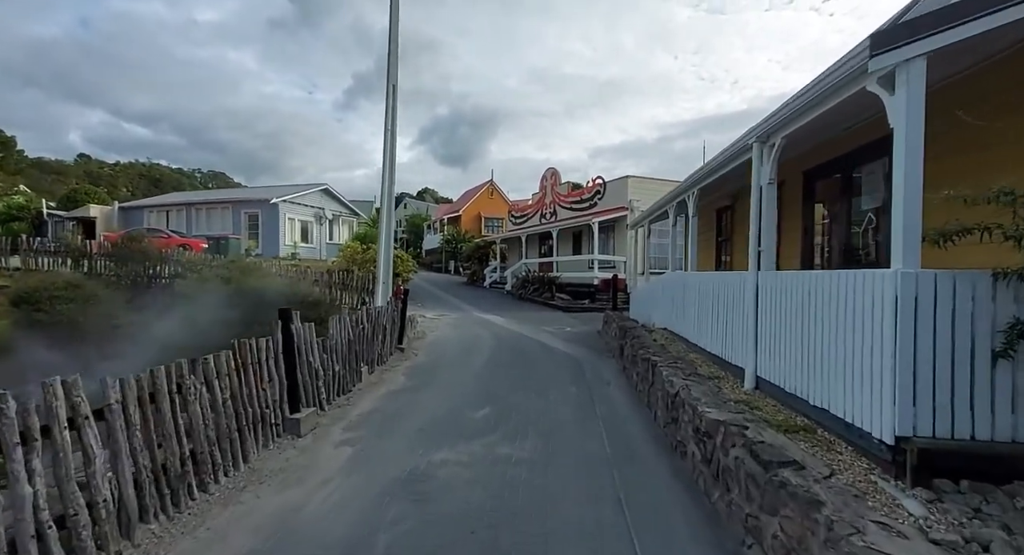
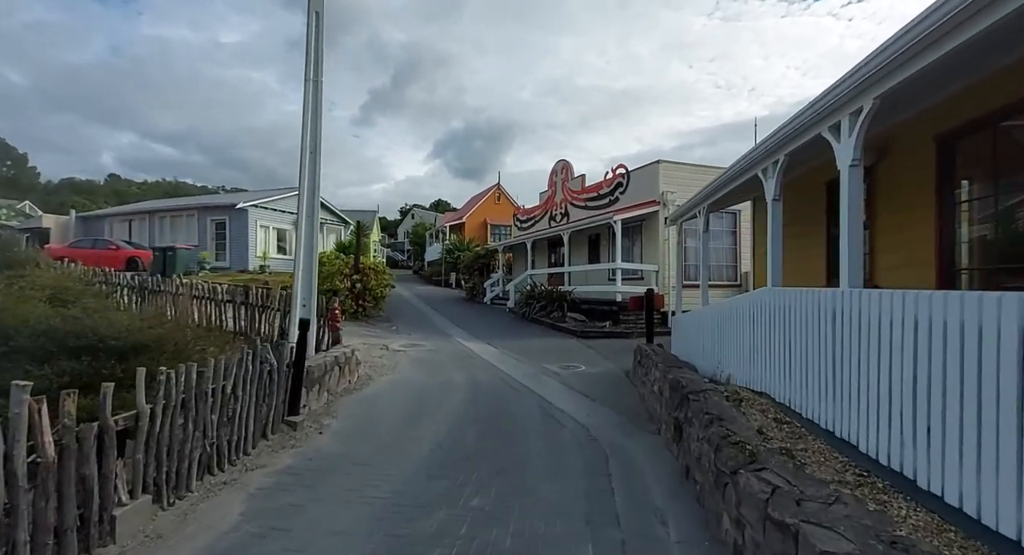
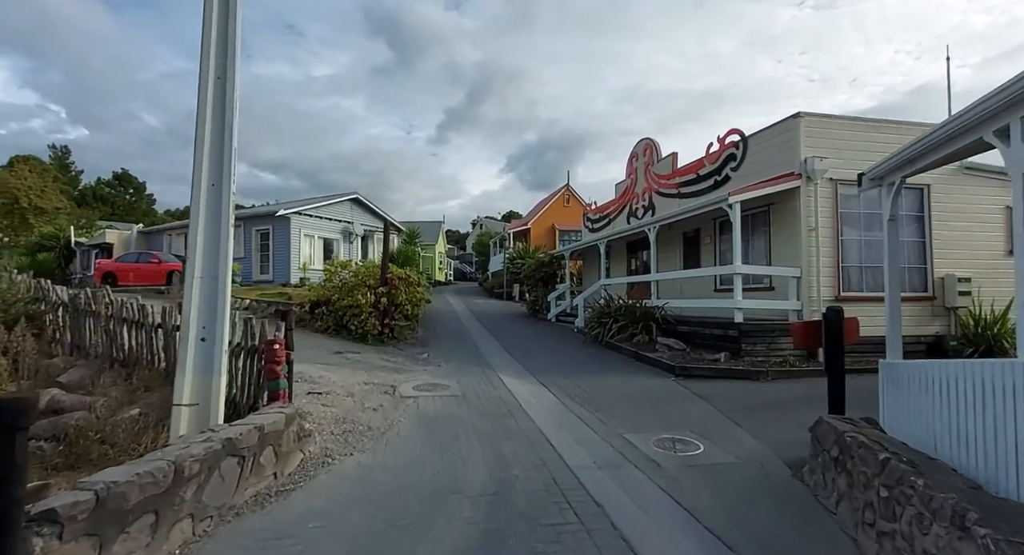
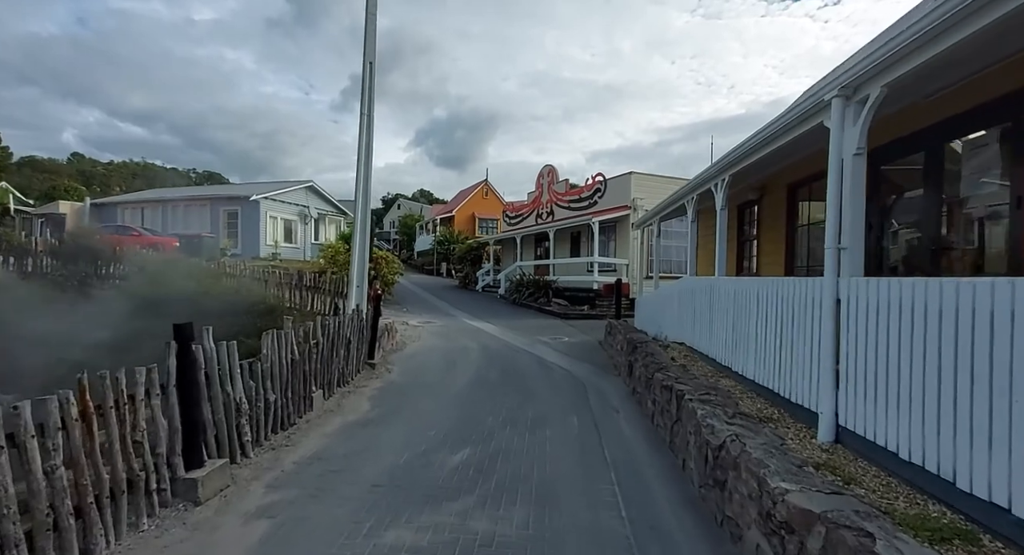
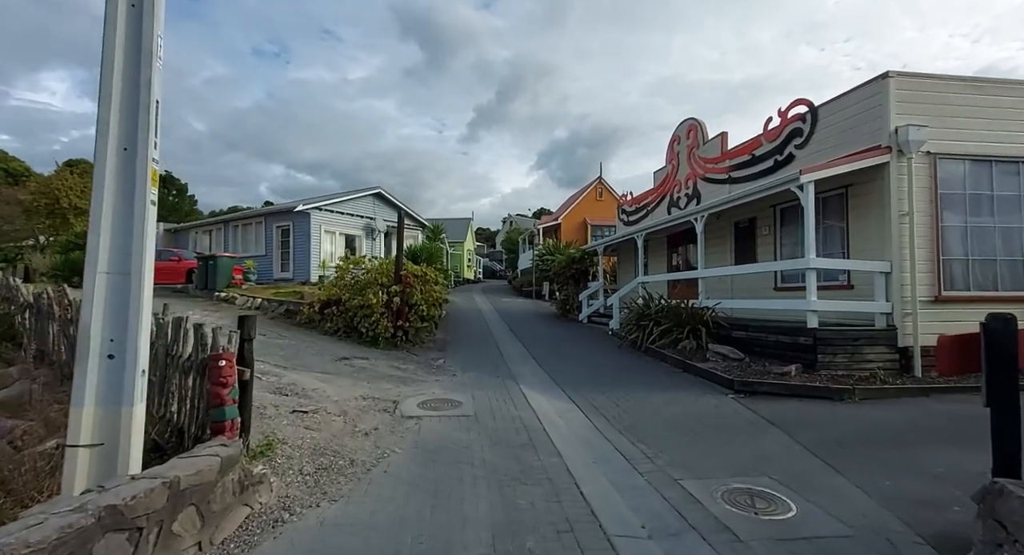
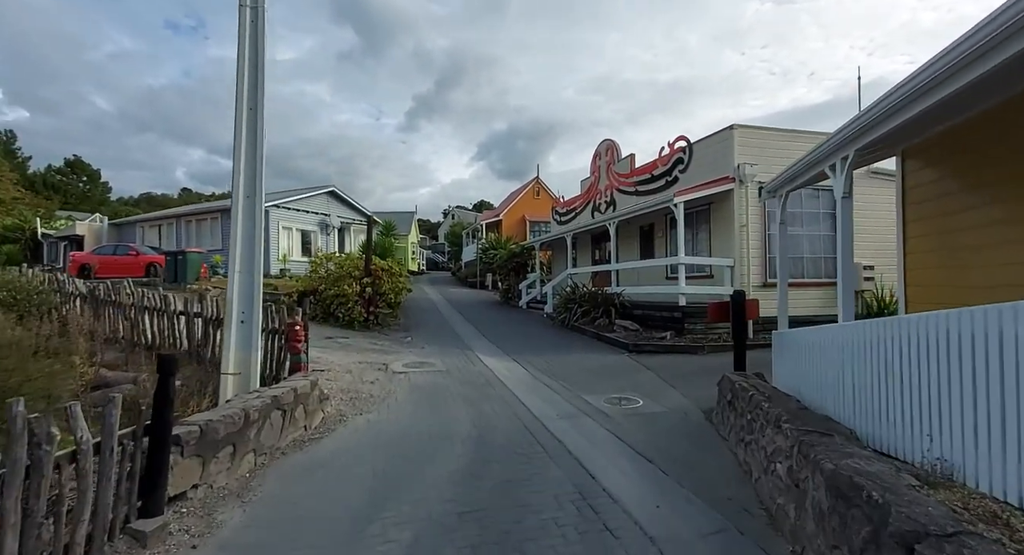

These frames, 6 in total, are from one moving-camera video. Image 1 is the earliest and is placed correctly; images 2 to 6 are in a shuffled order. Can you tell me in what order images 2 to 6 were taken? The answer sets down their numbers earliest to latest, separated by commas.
4, 2, 6, 3, 5
